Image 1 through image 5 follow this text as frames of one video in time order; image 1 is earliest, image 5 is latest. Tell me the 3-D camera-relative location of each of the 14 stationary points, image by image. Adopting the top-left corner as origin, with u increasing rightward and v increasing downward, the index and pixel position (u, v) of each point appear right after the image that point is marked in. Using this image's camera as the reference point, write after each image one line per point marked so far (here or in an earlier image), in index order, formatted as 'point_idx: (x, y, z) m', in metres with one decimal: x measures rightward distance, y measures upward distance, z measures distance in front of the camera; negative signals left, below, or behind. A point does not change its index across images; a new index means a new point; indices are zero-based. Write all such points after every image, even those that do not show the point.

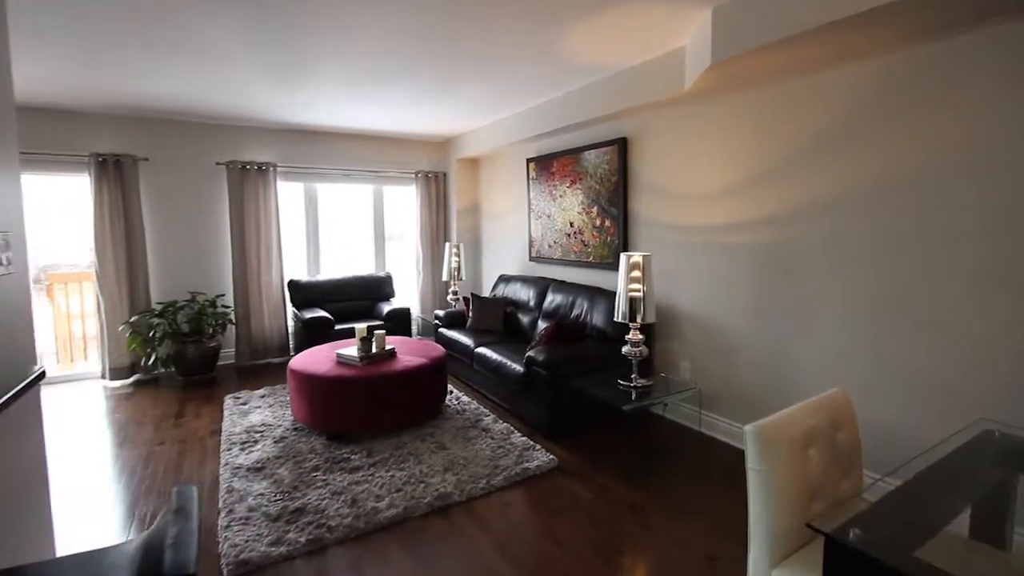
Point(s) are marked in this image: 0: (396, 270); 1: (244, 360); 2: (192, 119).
0: (-1.5, +0.2, +6.3) m
1: (-2.8, -0.8, +5.3) m
2: (-3.3, +1.7, +5.0) m
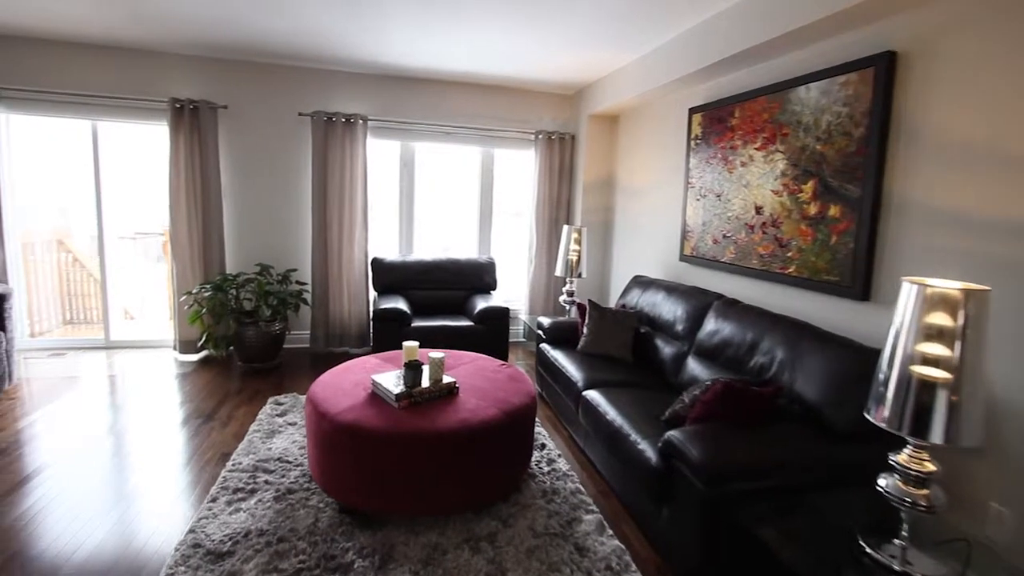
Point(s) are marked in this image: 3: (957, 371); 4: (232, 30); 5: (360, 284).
0: (-0.1, +0.3, +5.1) m
1: (-1.8, -0.5, +4.6) m
2: (-2.0, +1.9, +4.2) m
3: (+1.2, -0.2, +1.3) m
4: (-2.0, +1.8, +3.6) m
5: (-1.4, 0.0, +4.6) m
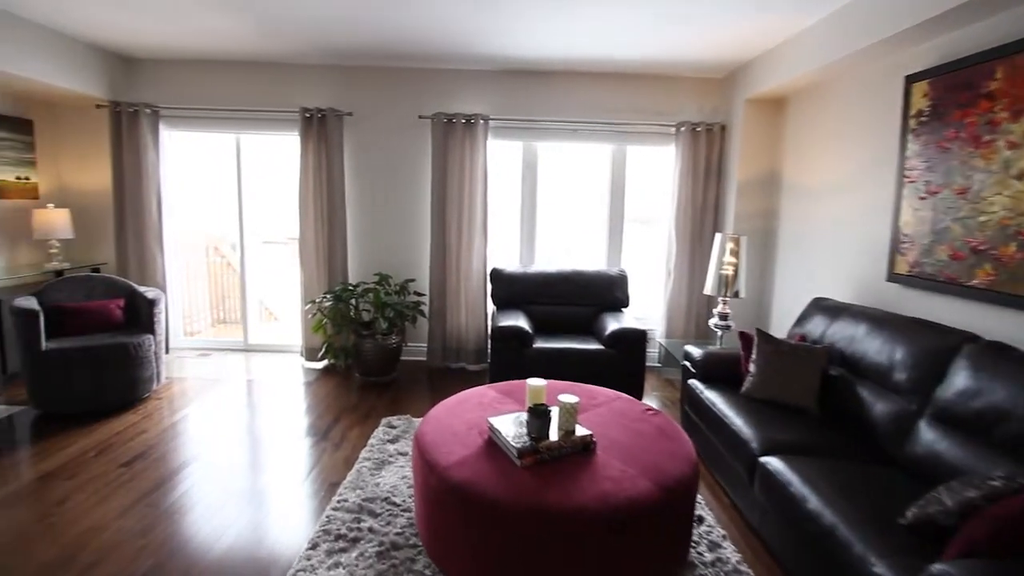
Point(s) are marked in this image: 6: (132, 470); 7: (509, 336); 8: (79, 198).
0: (+1.1, +0.2, +4.5) m
1: (-0.7, -0.6, +4.3) m
2: (-1.0, +1.9, +4.1) m
3: (+1.5, -0.3, +0.5) m
4: (-1.1, +1.8, +3.5) m
5: (-0.3, -0.1, +4.2) m
6: (-2.1, -1.0, +2.8) m
7: (0.0, -0.3, +3.4) m
8: (-3.9, +0.8, +4.5) m
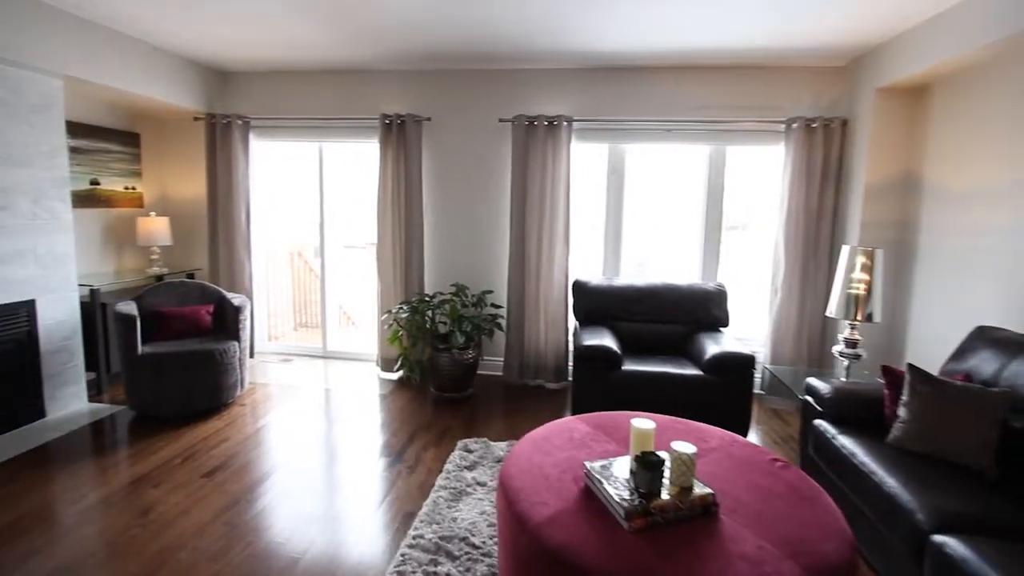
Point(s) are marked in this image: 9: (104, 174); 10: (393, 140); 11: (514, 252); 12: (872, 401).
0: (+1.8, +0.1, +4.0) m
1: (0.0, -0.7, +4.1) m
2: (-0.3, +1.8, +3.9) m
3: (+1.6, -0.4, 0.0) m
4: (-0.5, +1.7, +3.3) m
5: (+0.4, -0.2, +4.0) m
6: (-1.7, -1.1, +2.8) m
7: (+0.5, -0.4, +3.1) m
8: (-3.1, +0.8, +4.7) m
9: (-3.4, +1.0, +4.2) m
10: (-1.0, +1.2, +4.0) m
11: (0.0, +0.3, +4.0) m
12: (+1.7, -0.5, +2.3) m
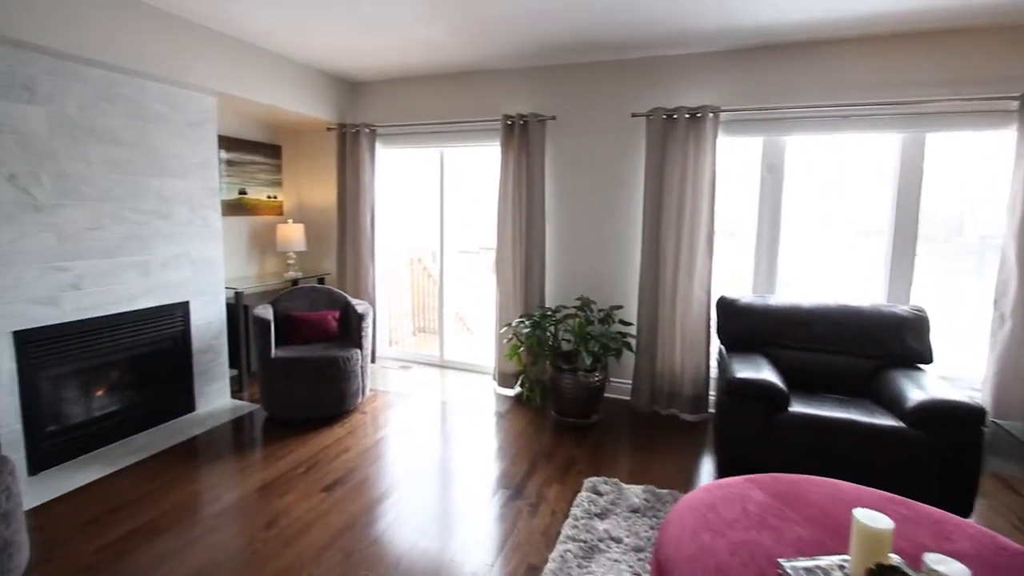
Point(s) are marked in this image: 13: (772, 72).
0: (+2.7, -0.1, +3.2) m
1: (+0.9, -0.8, +3.6) m
2: (+0.7, +1.7, +3.5) m
3: (+1.7, -0.6, -0.7) m
4: (+0.3, +1.6, +3.0) m
5: (+1.3, -0.3, +3.5) m
6: (-1.0, -1.1, +2.7) m
7: (+1.2, -0.5, +2.6) m
8: (-2.0, +0.7, +4.9) m
9: (-2.3, +0.9, +4.4) m
10: (0.0, +1.1, +3.8) m
11: (+1.0, +0.2, +3.6) m
12: (+2.2, -0.7, +1.6) m
13: (+1.7, +1.4, +3.3) m
